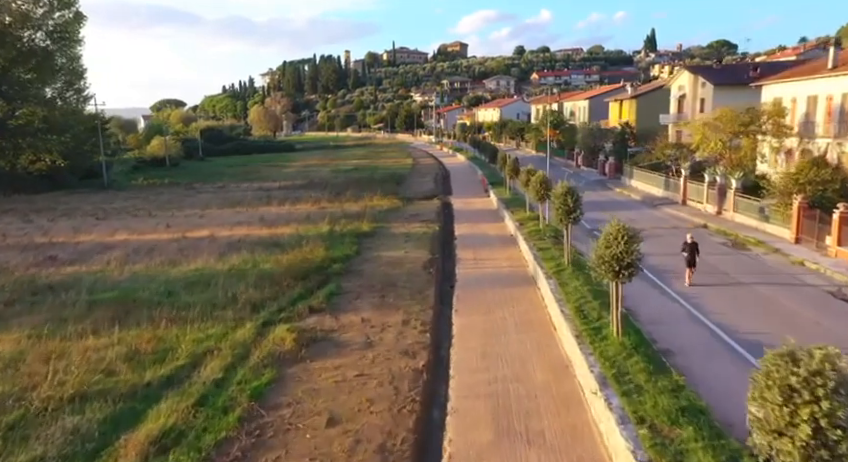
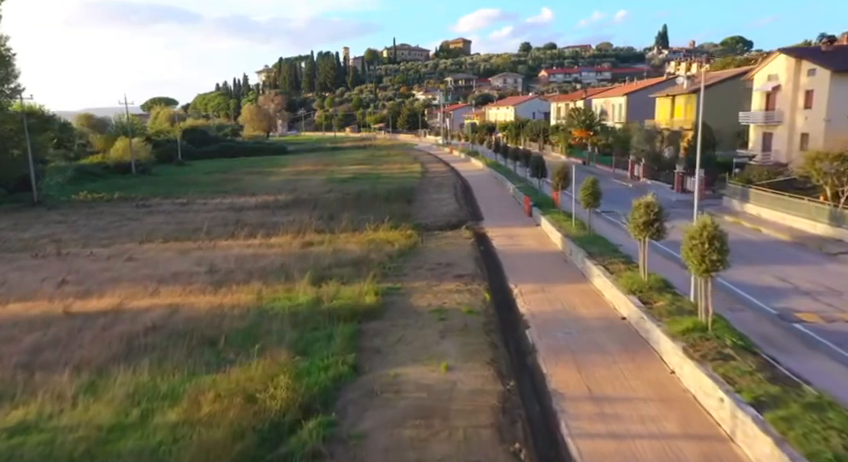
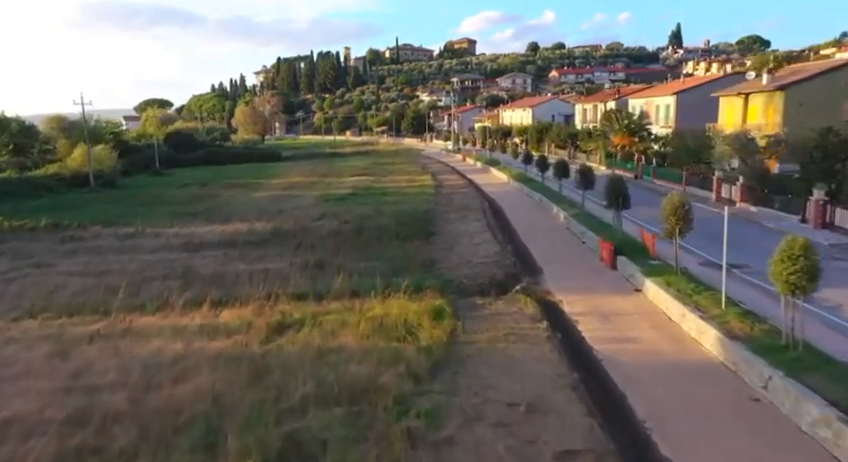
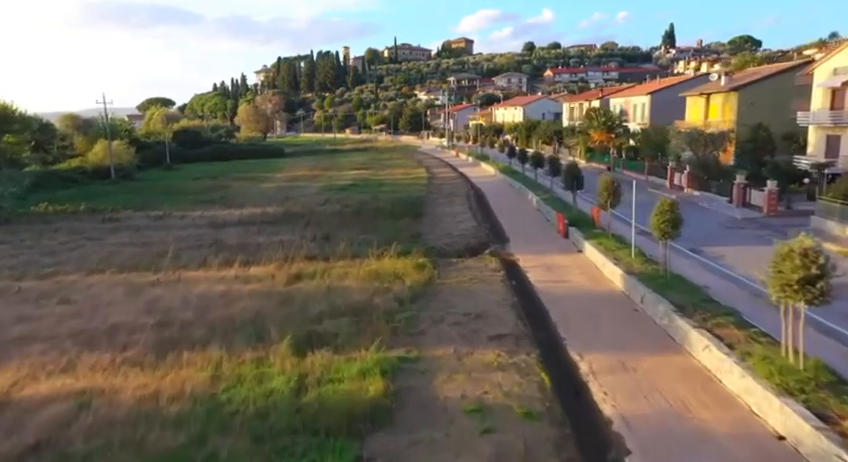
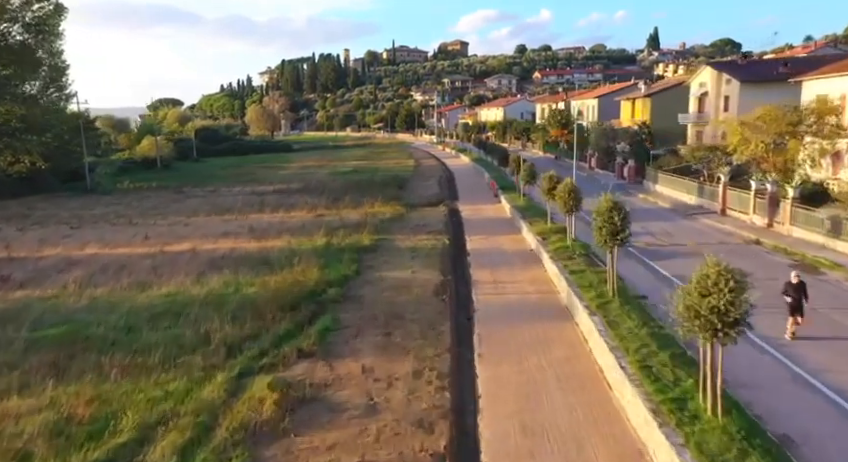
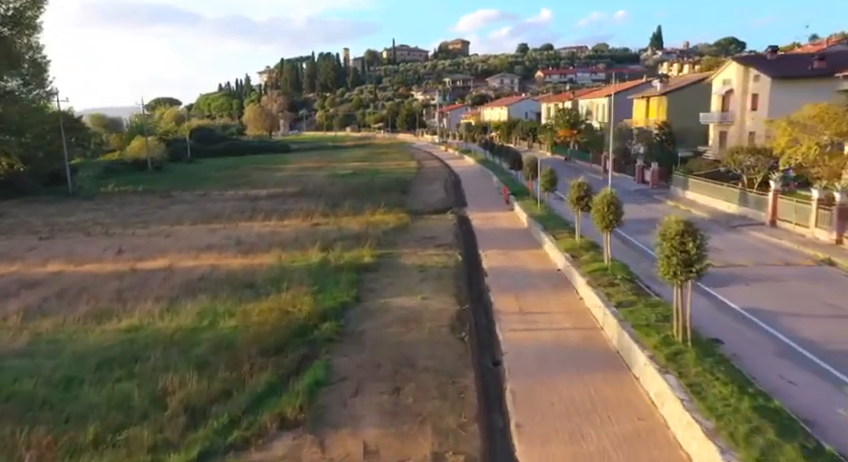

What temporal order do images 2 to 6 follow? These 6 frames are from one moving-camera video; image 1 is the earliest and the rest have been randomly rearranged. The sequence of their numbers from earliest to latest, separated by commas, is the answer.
5, 6, 2, 4, 3
